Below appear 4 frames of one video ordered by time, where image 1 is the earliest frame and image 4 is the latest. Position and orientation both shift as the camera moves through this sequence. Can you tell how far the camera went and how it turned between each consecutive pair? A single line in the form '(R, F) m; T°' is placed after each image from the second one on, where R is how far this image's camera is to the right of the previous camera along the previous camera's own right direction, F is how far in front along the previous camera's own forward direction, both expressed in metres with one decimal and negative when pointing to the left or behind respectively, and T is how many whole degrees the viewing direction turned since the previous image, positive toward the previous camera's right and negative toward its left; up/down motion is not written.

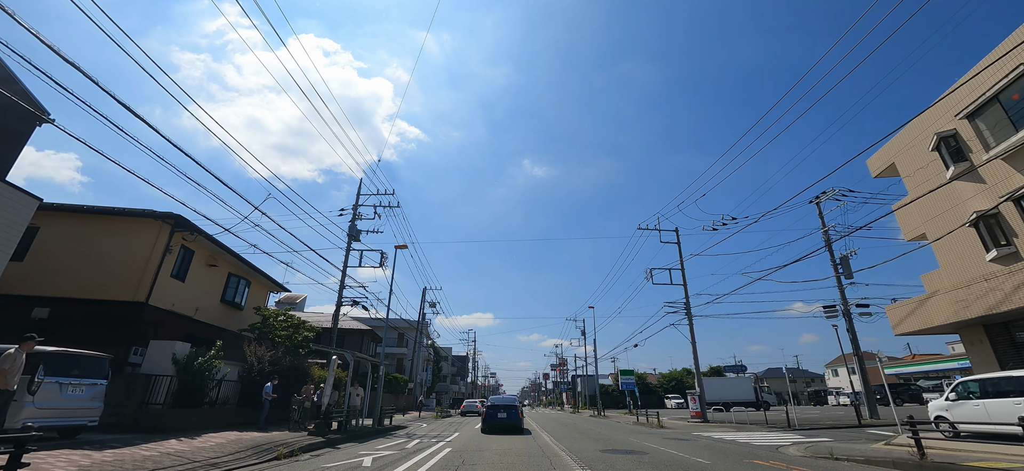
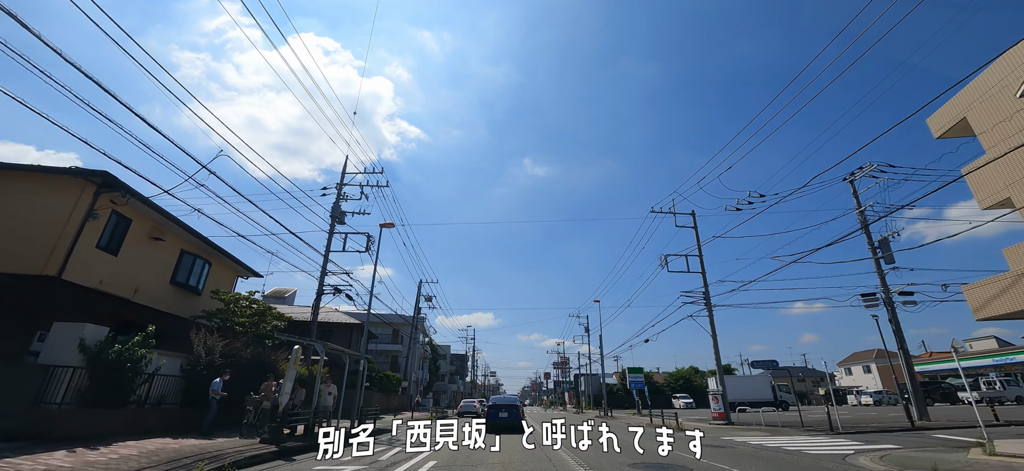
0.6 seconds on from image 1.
(0.0, +2.4) m; 0°
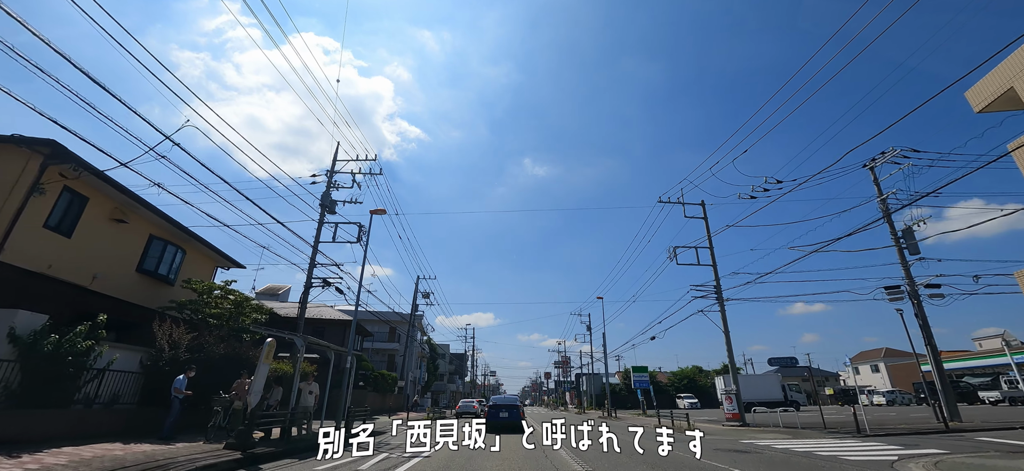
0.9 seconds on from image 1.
(0.0, +1.2) m; 0°
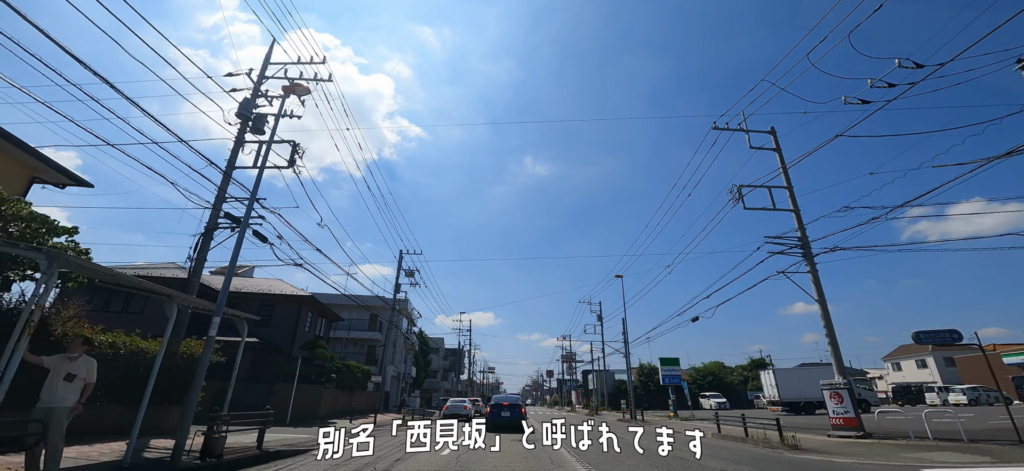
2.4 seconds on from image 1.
(-0.1, +6.4) m; 0°
